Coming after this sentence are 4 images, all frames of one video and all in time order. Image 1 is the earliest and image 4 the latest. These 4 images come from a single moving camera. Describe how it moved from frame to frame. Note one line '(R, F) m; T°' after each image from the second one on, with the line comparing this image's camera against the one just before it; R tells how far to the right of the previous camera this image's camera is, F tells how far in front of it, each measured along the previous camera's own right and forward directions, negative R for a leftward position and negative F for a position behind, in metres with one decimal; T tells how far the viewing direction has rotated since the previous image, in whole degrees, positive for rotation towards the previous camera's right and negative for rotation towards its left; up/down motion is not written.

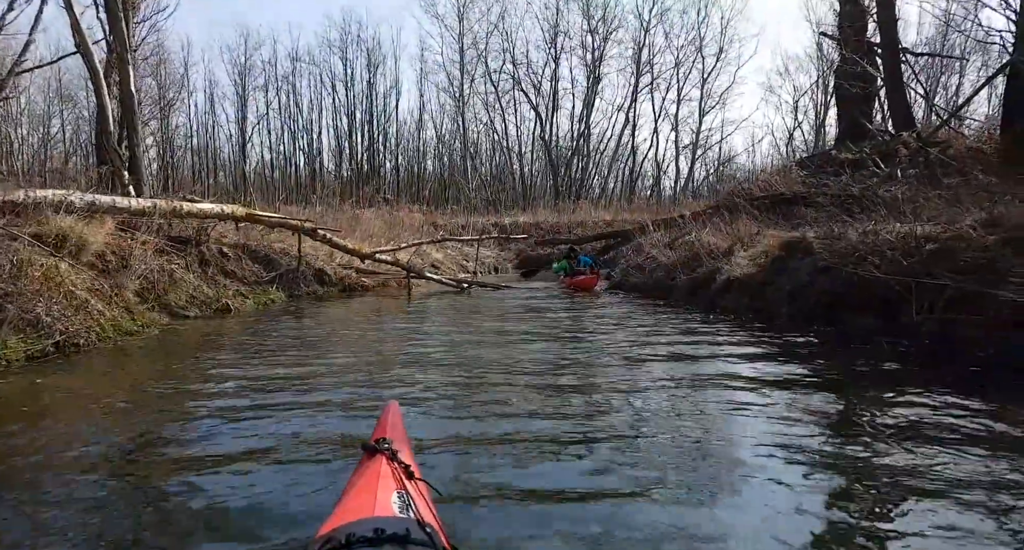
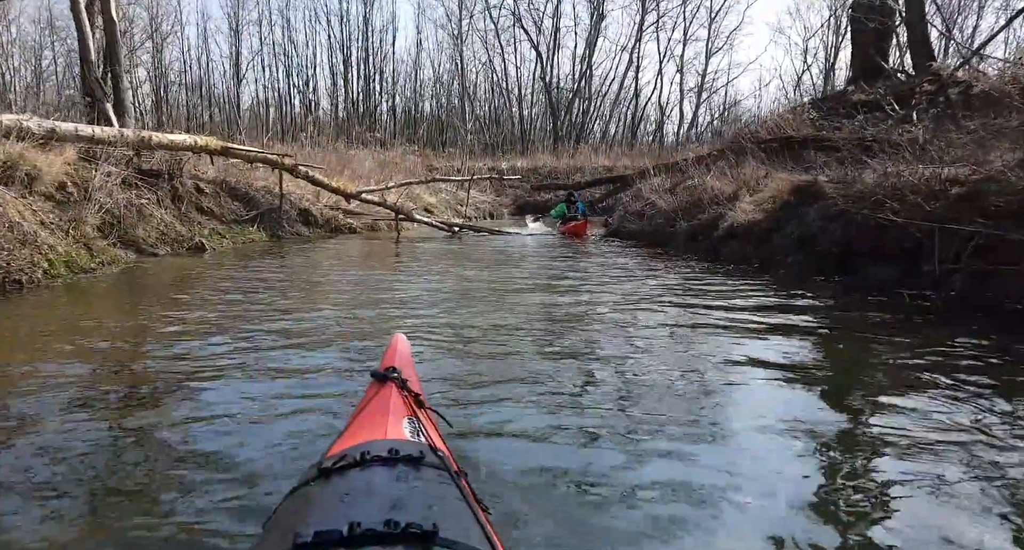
(+0.1, +0.5) m; 0°
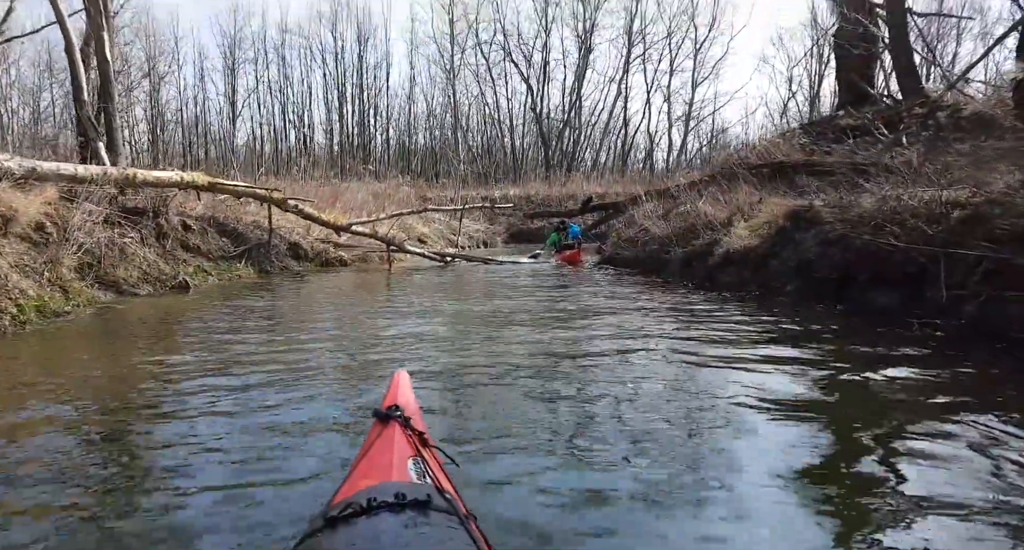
(0.0, +0.2) m; 0°
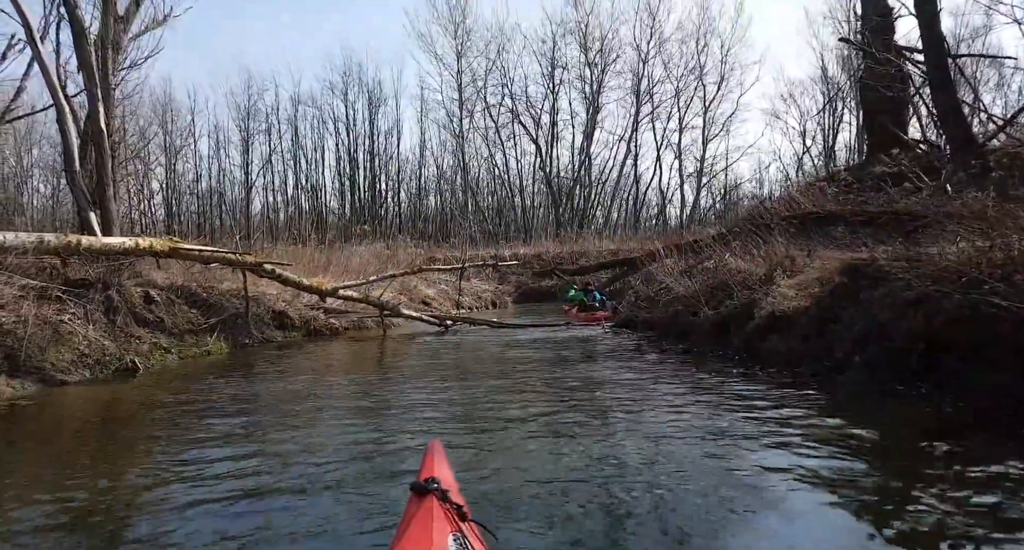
(+0.1, +1.3) m; -1°
